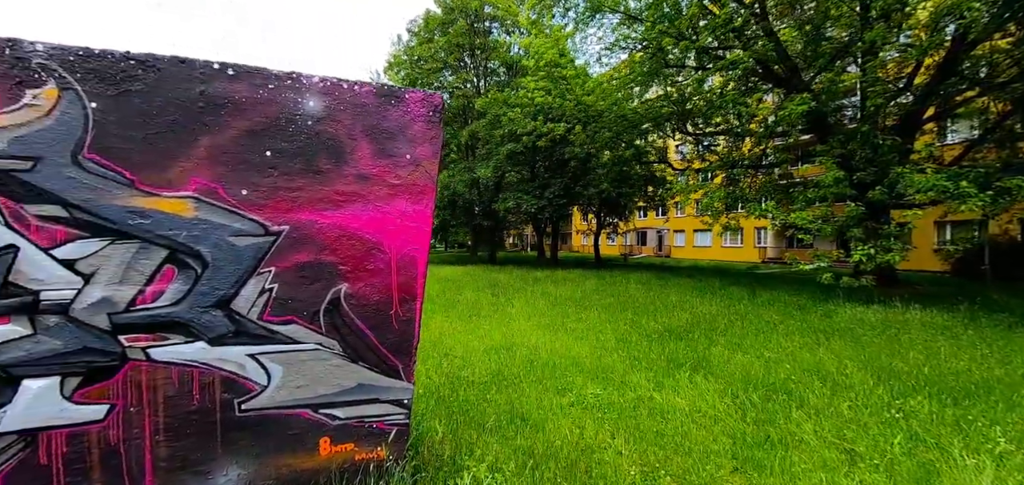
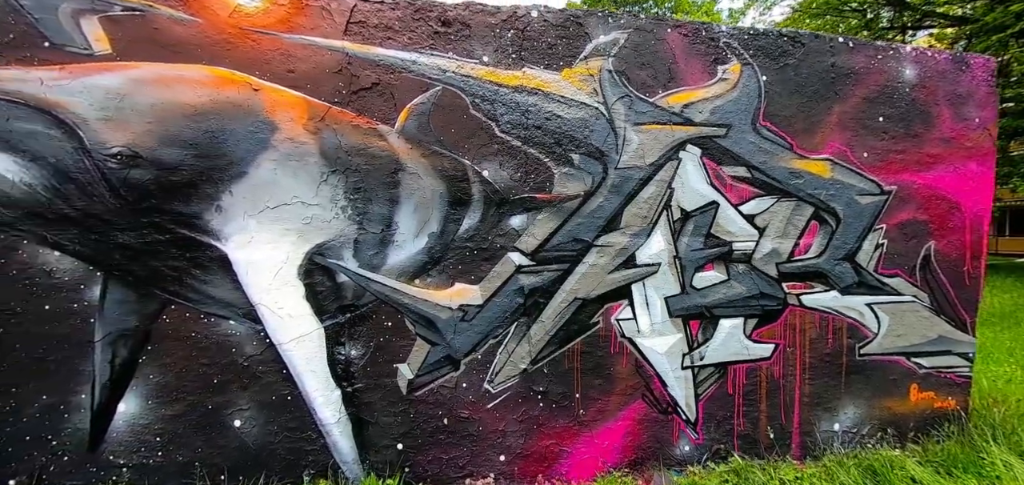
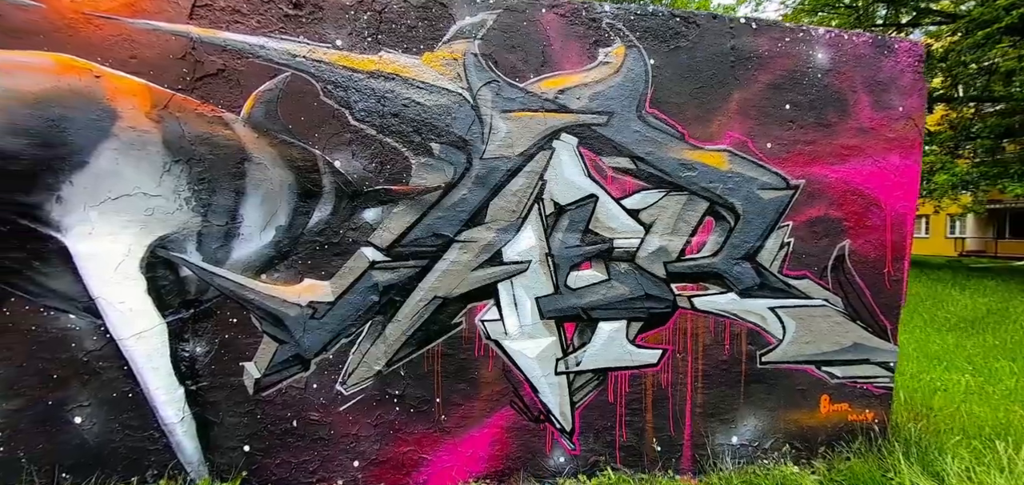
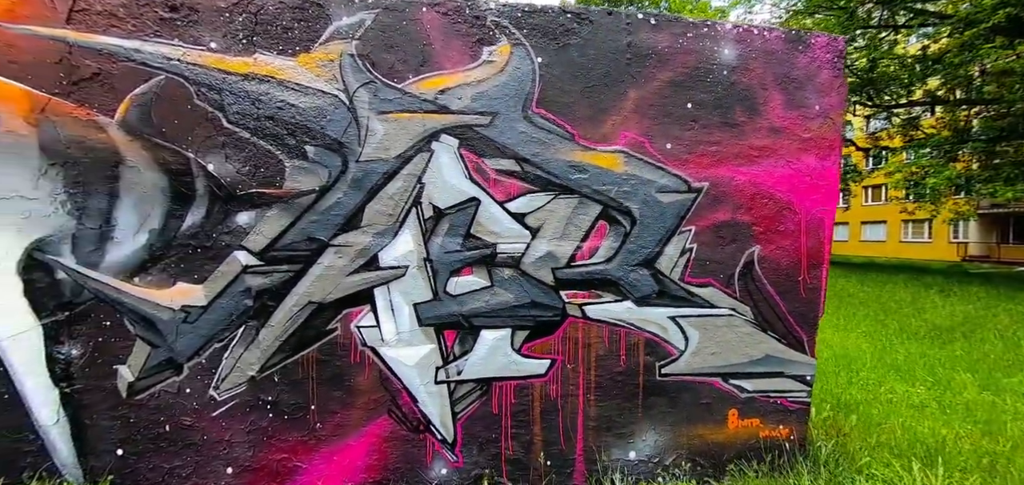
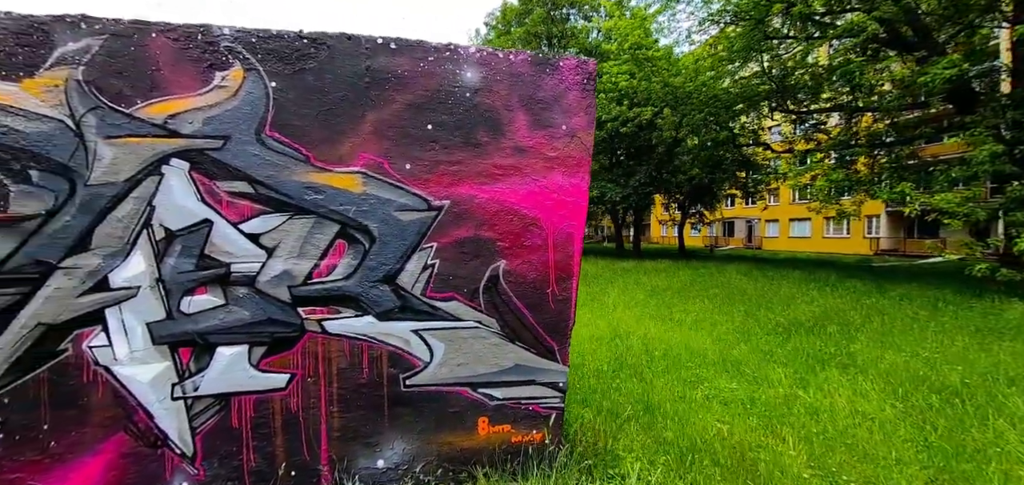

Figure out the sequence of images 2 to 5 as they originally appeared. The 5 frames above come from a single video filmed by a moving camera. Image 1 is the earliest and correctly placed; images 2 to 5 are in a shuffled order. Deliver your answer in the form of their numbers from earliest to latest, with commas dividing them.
5, 4, 3, 2
